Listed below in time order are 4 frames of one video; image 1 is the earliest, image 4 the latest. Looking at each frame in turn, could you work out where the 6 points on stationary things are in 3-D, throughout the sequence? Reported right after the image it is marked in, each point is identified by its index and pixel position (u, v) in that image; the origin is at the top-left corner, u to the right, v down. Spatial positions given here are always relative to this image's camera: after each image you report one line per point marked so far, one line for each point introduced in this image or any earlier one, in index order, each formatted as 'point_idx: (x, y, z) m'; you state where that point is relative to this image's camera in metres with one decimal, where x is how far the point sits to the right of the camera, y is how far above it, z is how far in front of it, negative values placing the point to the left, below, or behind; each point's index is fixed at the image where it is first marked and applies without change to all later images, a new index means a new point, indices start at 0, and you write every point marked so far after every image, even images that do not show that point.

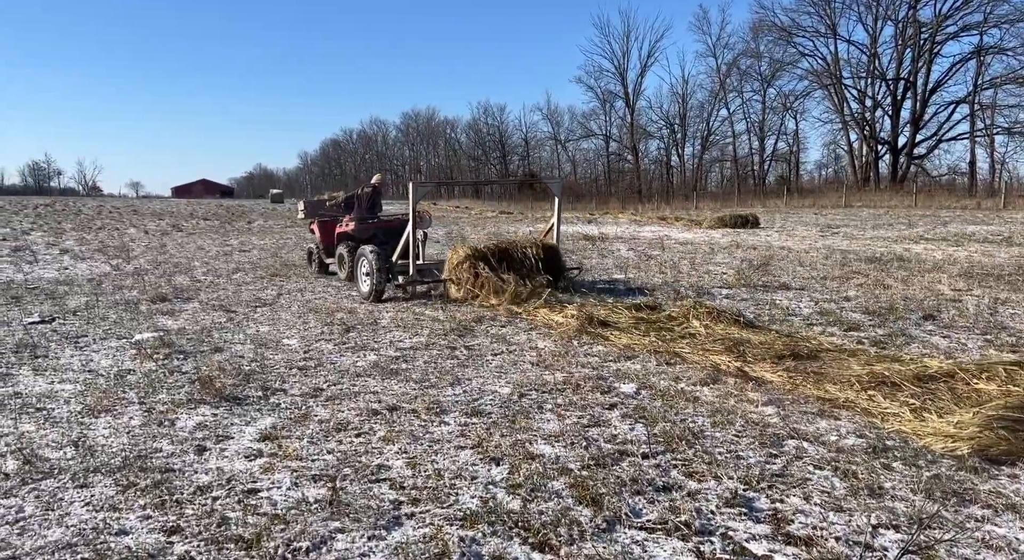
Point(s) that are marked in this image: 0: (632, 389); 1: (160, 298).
0: (+0.6, -0.6, +4.1) m
1: (-4.1, -0.2, +9.2) m
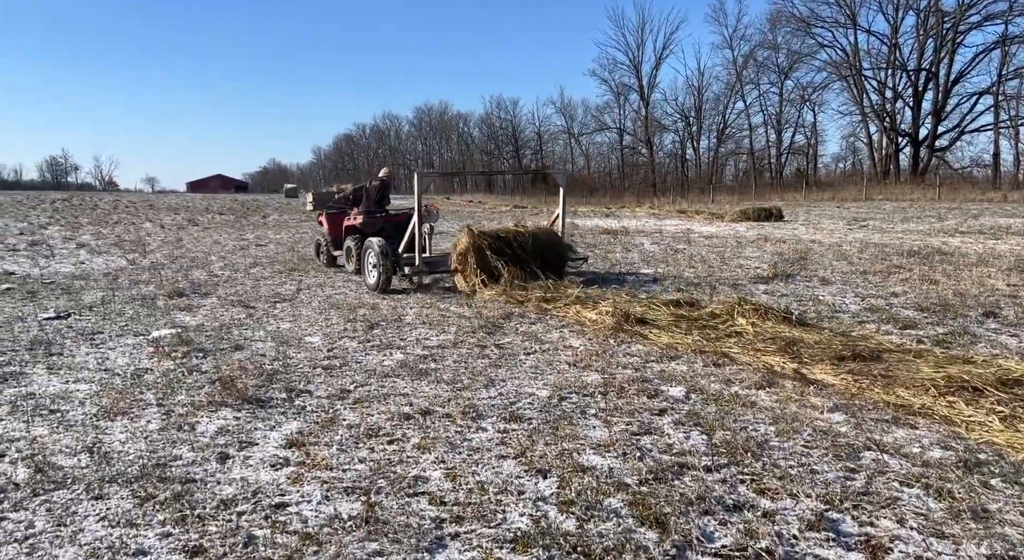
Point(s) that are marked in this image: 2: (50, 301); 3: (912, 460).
0: (+0.8, -0.6, +3.9) m
1: (-3.9, -0.2, +9.0) m
2: (-5.2, -0.2, +8.8) m
3: (+1.4, -0.6, +2.8) m
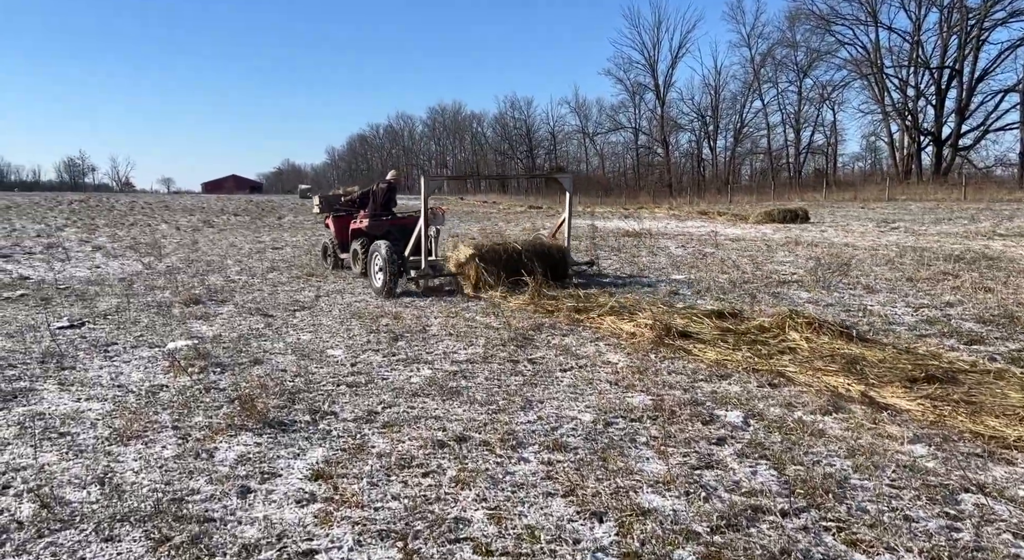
0: (+1.0, -0.6, +3.5) m
1: (-3.6, -0.2, +8.8) m
2: (-5.0, -0.3, +8.6) m
3: (+1.6, -0.7, +2.5) m
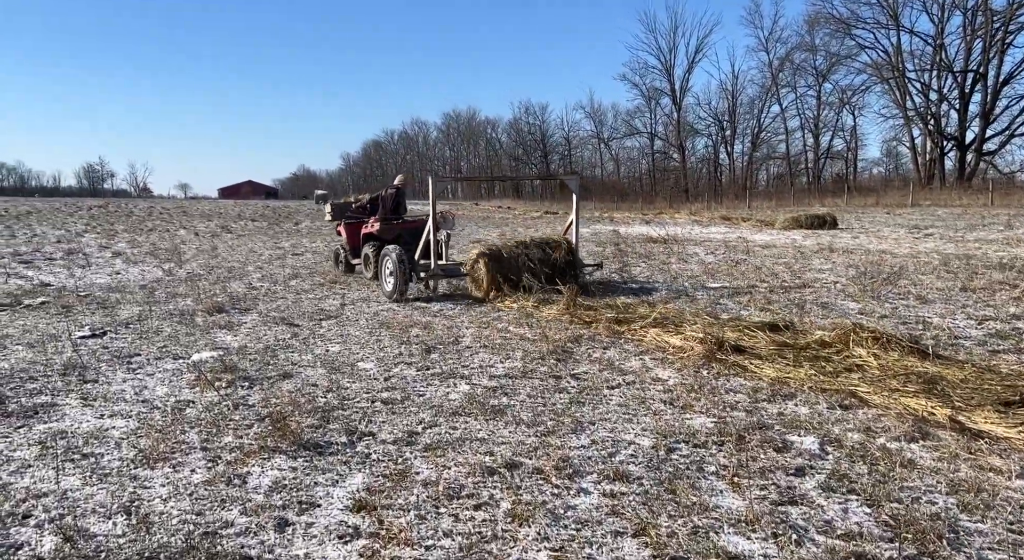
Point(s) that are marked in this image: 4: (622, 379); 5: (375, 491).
0: (+1.3, -0.7, +3.3) m
1: (-3.2, -0.3, +8.6) m
2: (-4.6, -0.4, +8.5) m
3: (+1.8, -0.8, +2.2) m
4: (+0.6, -0.6, +4.6) m
5: (-0.6, -0.9, +3.1) m
